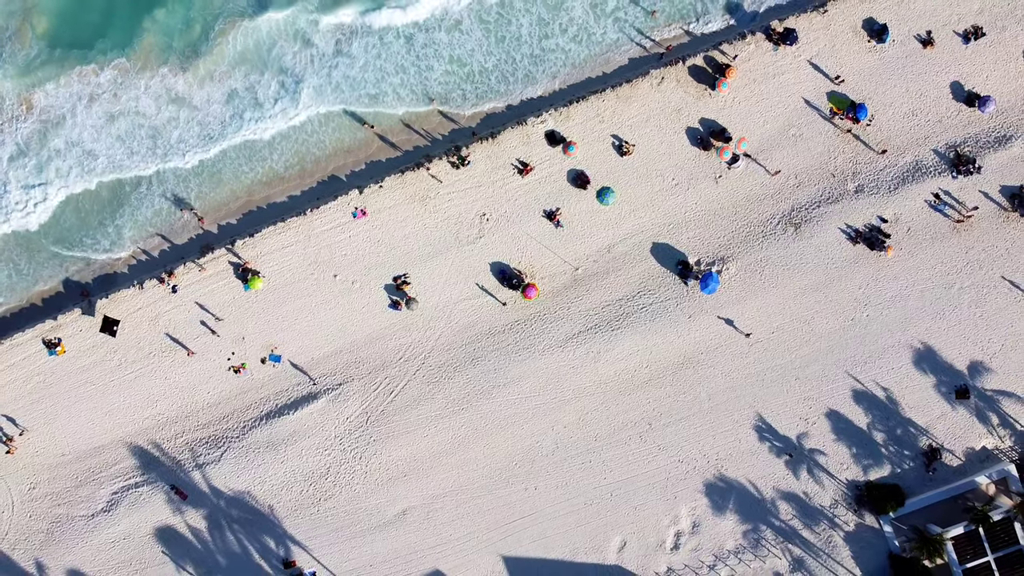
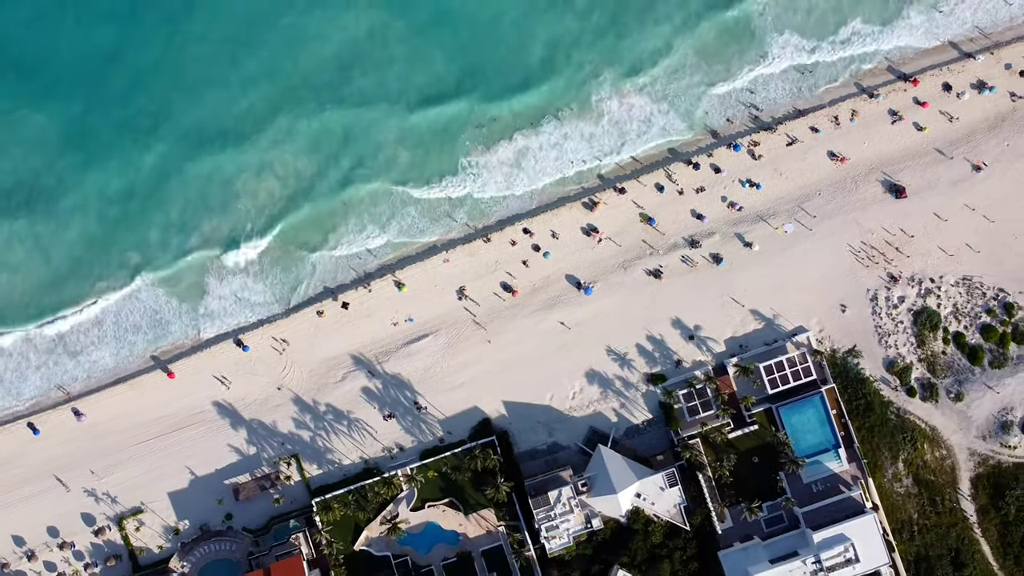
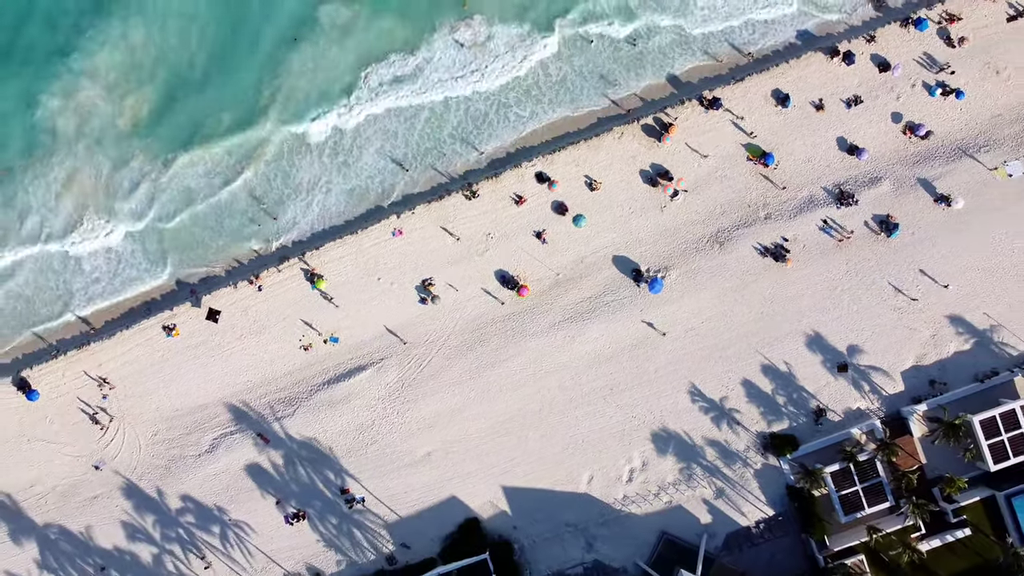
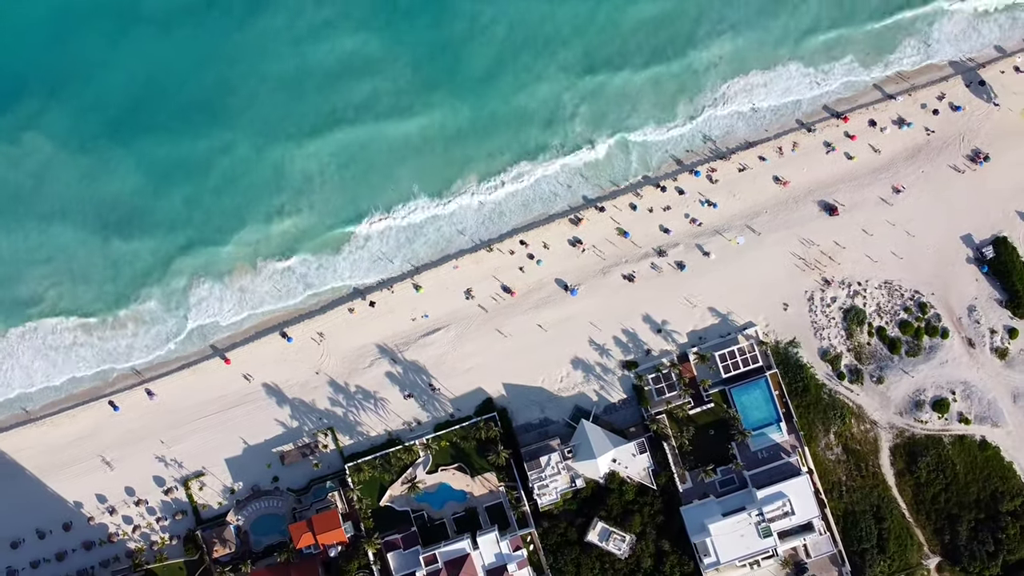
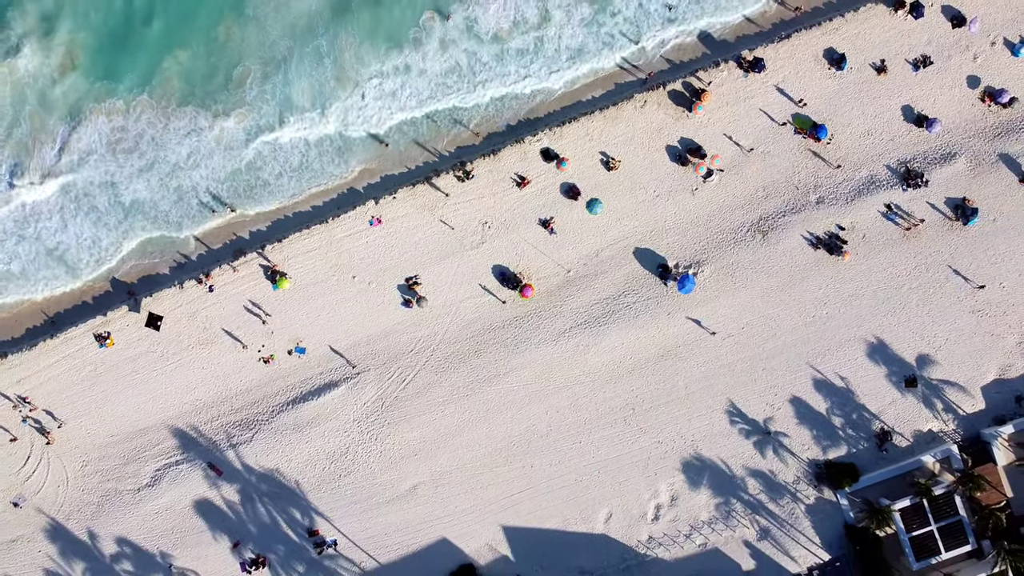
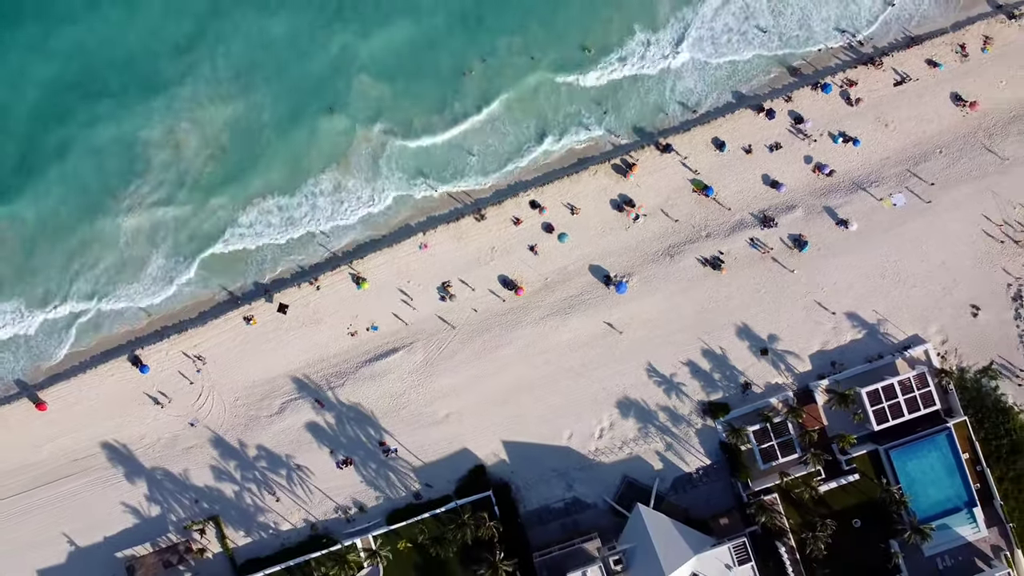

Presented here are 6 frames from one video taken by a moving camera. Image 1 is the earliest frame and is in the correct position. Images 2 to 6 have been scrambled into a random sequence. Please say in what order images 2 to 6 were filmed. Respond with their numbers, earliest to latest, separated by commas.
5, 3, 6, 2, 4
